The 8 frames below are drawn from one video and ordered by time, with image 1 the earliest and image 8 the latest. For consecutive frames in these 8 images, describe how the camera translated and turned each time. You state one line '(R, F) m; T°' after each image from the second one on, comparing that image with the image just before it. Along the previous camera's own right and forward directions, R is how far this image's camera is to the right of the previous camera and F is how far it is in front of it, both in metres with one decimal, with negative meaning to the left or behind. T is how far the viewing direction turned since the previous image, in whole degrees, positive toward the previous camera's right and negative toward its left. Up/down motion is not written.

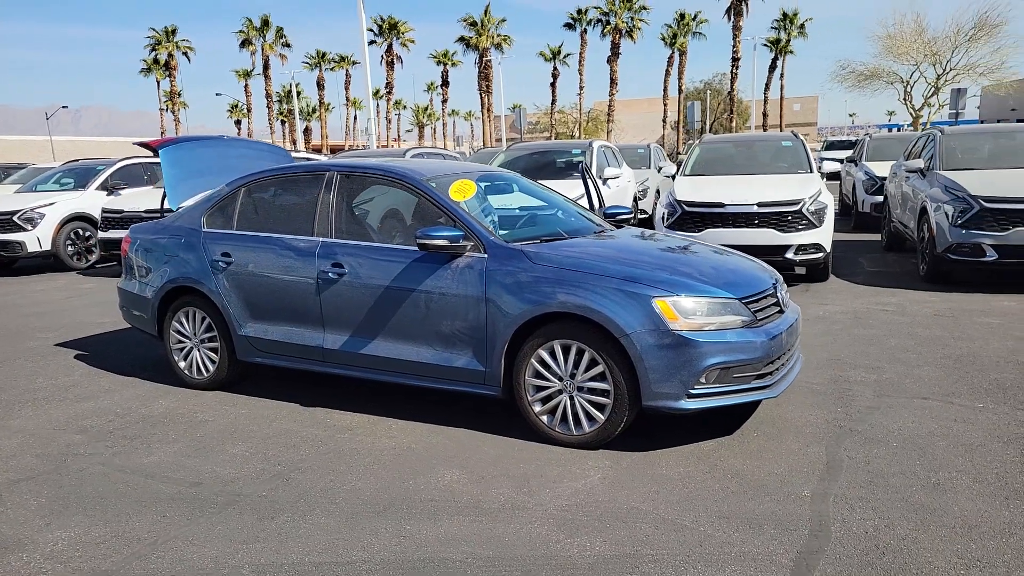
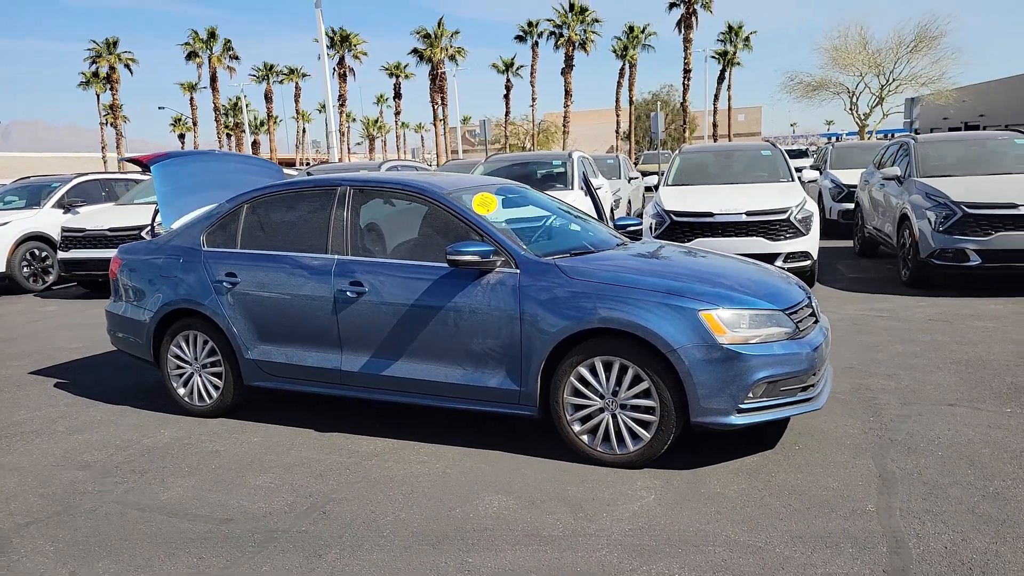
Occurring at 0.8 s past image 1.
(-0.5, +0.2) m; +4°
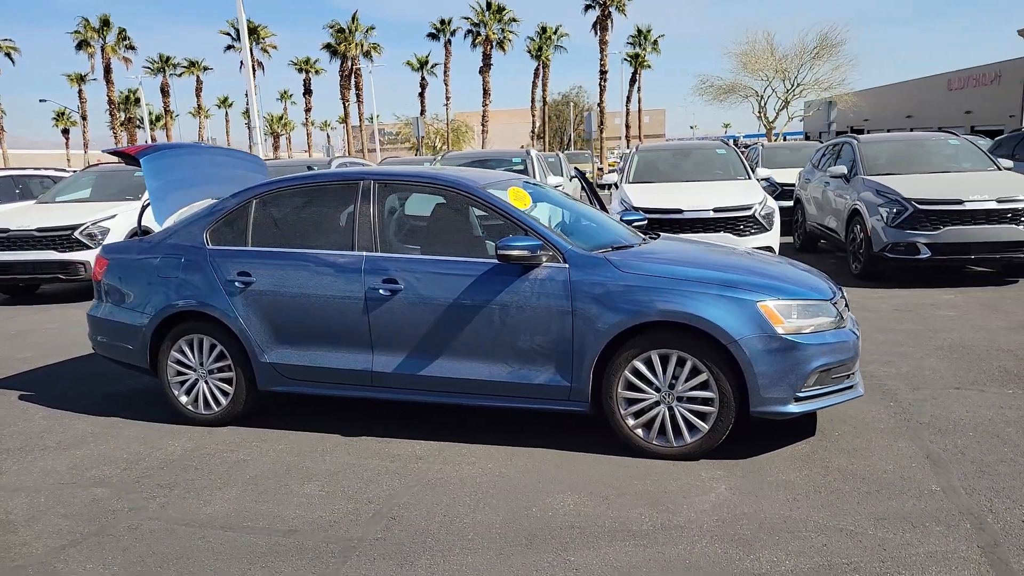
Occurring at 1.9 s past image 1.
(-0.8, +0.1) m; +7°
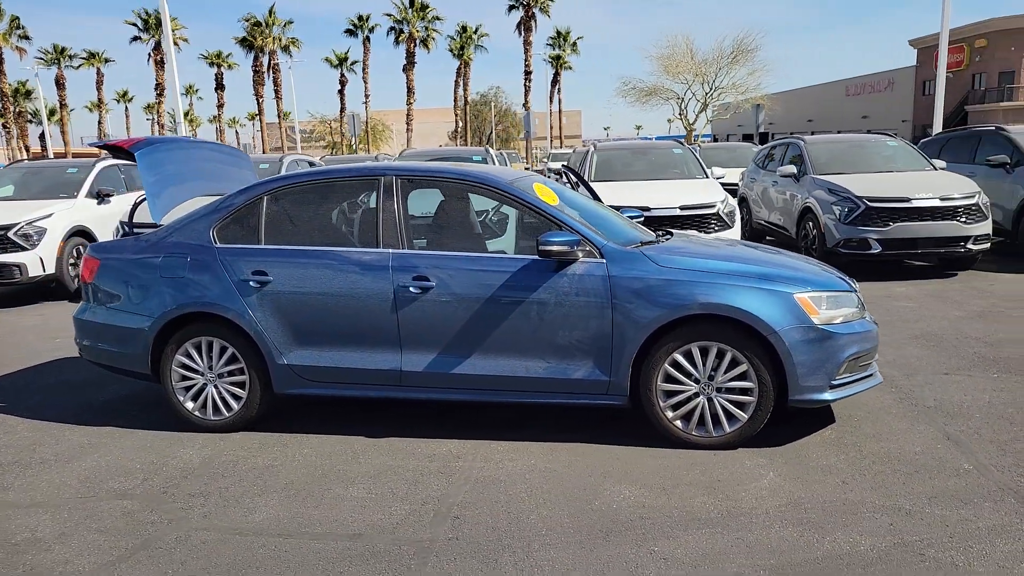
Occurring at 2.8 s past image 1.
(-0.7, 0.0) m; +6°
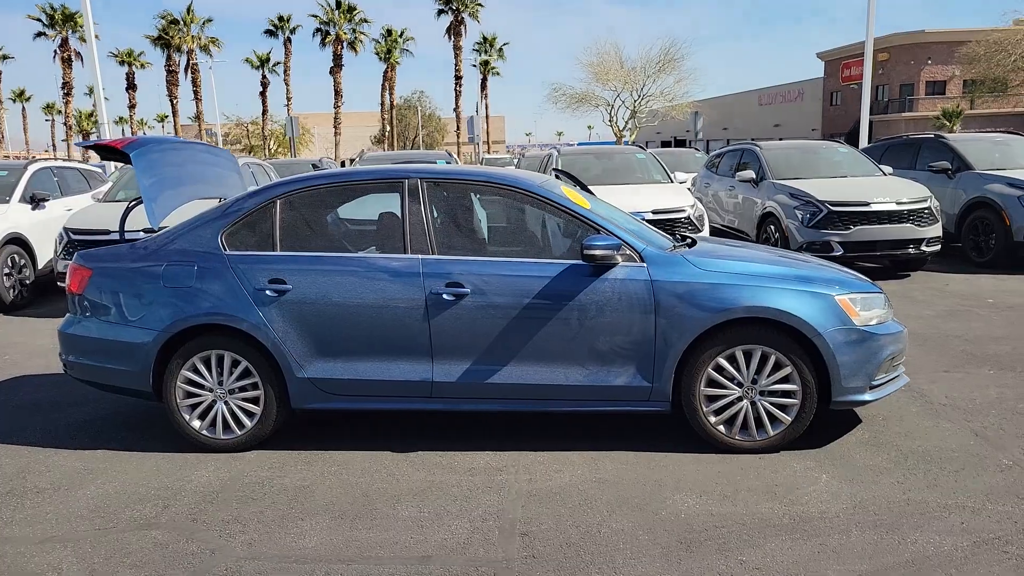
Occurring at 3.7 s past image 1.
(-0.6, +0.2) m; +6°
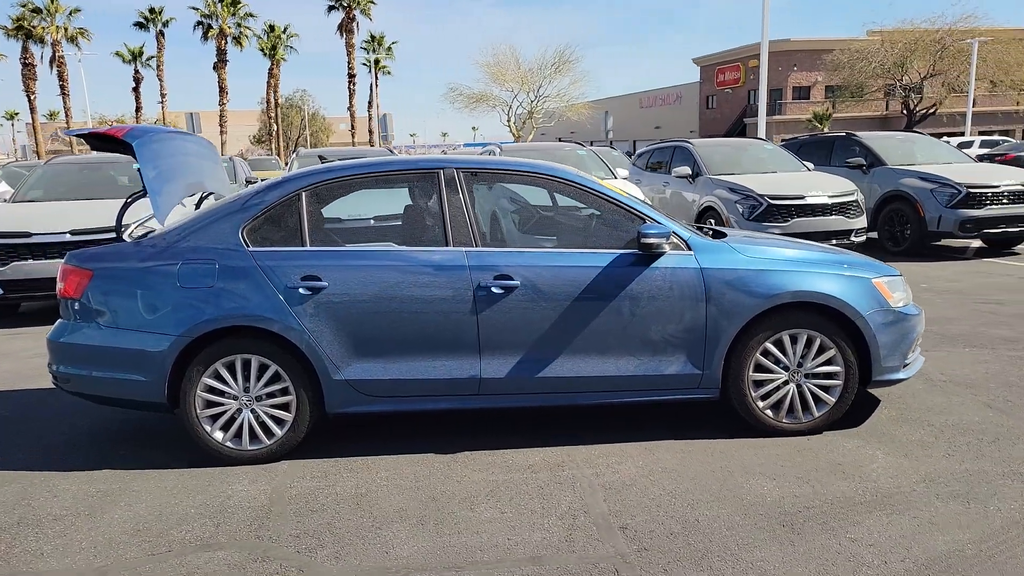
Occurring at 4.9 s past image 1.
(-0.9, +0.2) m; +8°
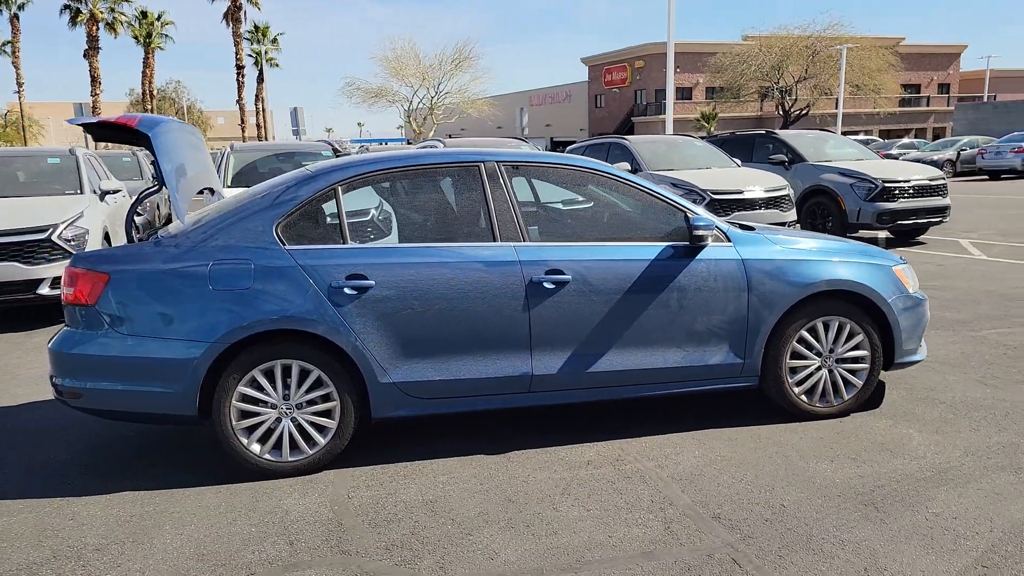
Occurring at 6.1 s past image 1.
(-0.9, +0.1) m; +8°
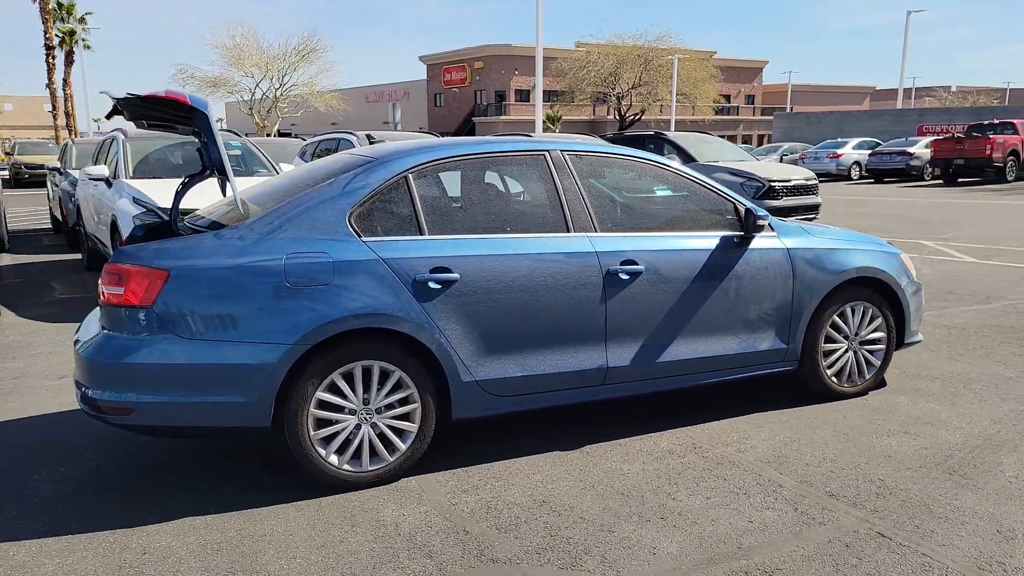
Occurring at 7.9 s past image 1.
(-1.3, +0.3) m; +12°
